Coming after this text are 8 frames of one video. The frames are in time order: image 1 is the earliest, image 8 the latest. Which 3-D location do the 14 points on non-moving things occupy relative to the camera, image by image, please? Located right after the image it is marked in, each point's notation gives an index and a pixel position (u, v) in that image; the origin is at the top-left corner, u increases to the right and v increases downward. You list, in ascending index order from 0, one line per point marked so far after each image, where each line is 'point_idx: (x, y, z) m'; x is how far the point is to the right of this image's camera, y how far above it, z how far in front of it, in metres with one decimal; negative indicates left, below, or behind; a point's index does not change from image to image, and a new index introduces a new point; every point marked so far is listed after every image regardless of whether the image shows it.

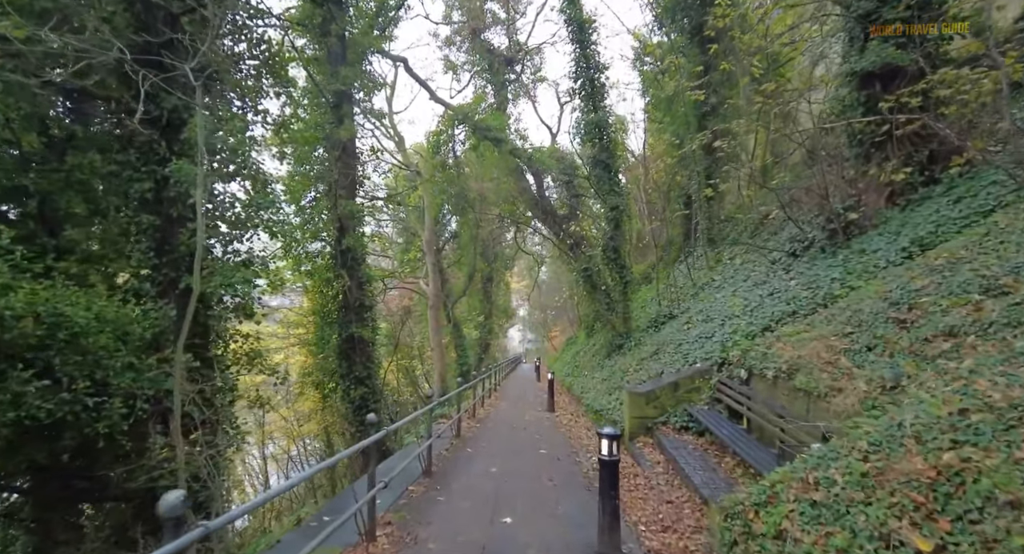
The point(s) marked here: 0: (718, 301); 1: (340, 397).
0: (+4.6, -0.6, +10.8) m
1: (-5.0, -3.4, +13.8) m
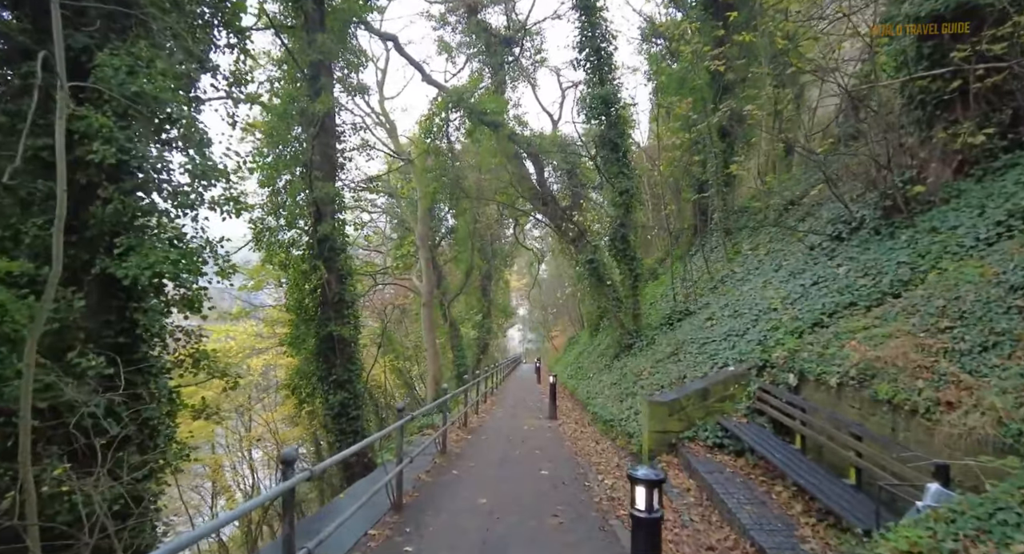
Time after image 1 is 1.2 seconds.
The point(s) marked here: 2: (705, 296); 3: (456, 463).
0: (+4.6, -0.3, +9.5) m
1: (-5.0, -3.2, +12.4) m
2: (+4.8, -0.5, +11.9) m
3: (-0.8, -2.7, +7.1) m
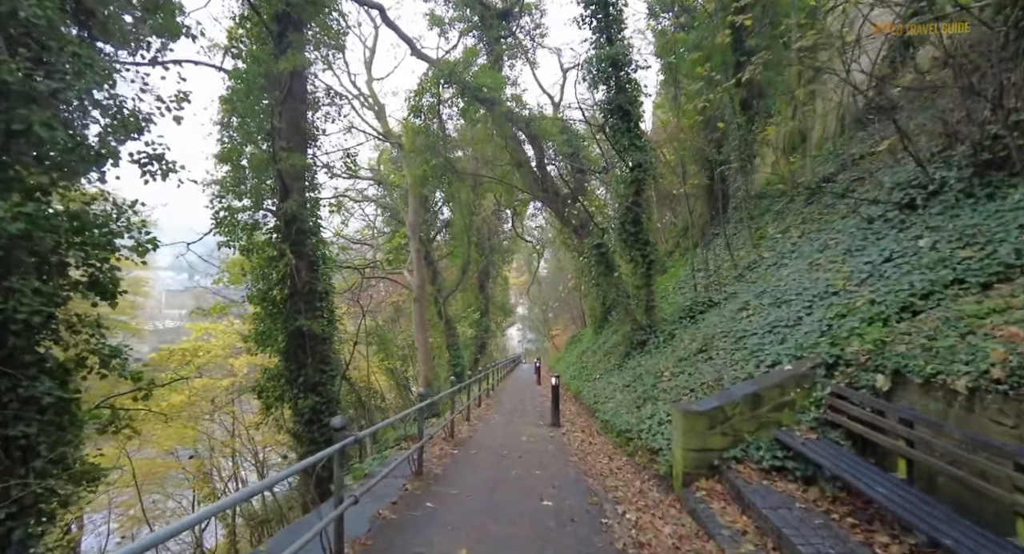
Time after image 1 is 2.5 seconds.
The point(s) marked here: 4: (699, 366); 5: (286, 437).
0: (+4.5, 0.0, +7.9) m
1: (-5.1, -2.9, +10.9) m
2: (+4.7, -0.2, +10.4) m
3: (-0.9, -2.4, +5.5) m
4: (+2.8, -1.3, +7.3) m
5: (-5.3, -3.8, +11.1) m
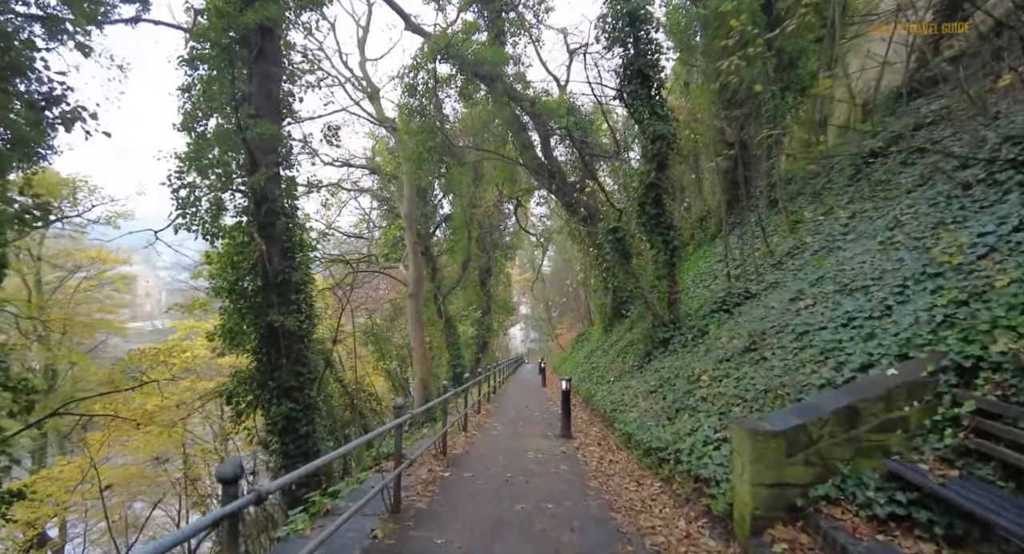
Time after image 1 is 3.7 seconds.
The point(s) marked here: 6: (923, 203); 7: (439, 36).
0: (+4.5, +0.2, +6.5) m
1: (-5.0, -2.7, +9.5) m
2: (+4.8, 0.0, +9.0) m
3: (-0.8, -2.2, +4.1) m
4: (+2.9, -1.1, +5.9) m
5: (-5.2, -3.5, +9.8) m
6: (+5.5, +1.0, +6.5) m
7: (-2.3, +7.6, +15.3) m
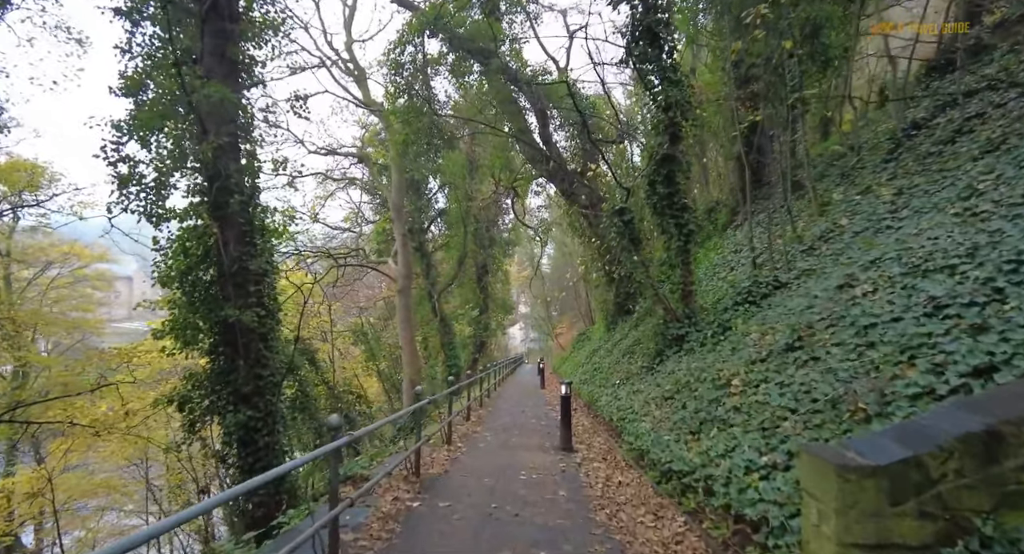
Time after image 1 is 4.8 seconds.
0: (+4.4, +0.4, +5.3) m
1: (-5.2, -2.5, +8.3) m
2: (+4.6, +0.2, +7.8) m
3: (-1.0, -2.0, +2.9) m
4: (+2.8, -0.9, +4.7) m
5: (-5.3, -3.4, +8.5) m
6: (+5.4, +1.2, +5.3) m
7: (-2.4, +7.8, +14.0) m
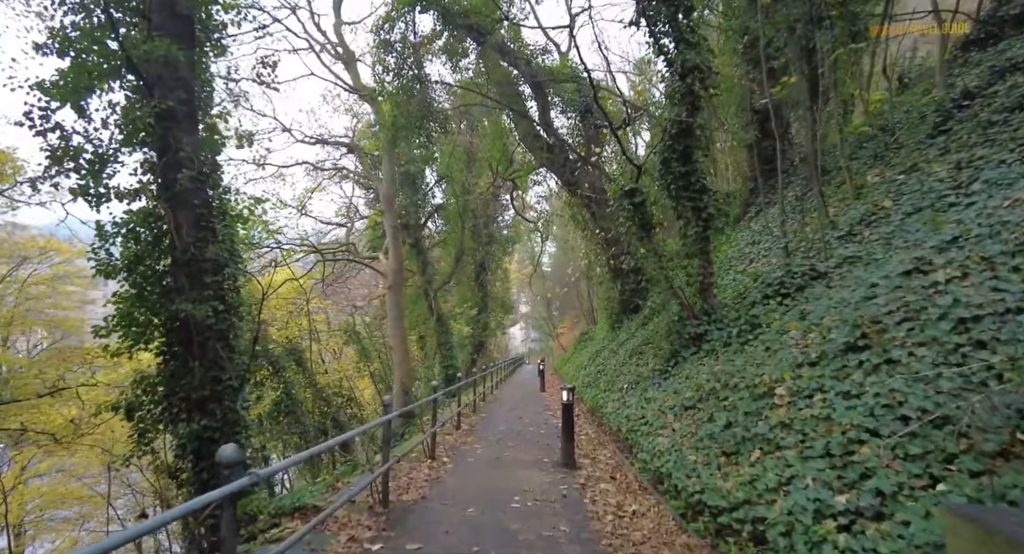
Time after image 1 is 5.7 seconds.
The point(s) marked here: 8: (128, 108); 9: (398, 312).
0: (+4.3, +0.5, +4.2) m
1: (-5.2, -2.4, +7.3) m
2: (+4.5, +0.4, +6.7) m
3: (-1.1, -1.9, +1.9) m
4: (+2.7, -0.8, +3.6) m
5: (-5.4, -3.2, +7.5) m
6: (+5.3, +1.4, +4.2) m
7: (-2.5, +8.0, +13.0) m
8: (-5.4, +2.3, +6.6) m
9: (-4.2, -1.3, +18.0) m
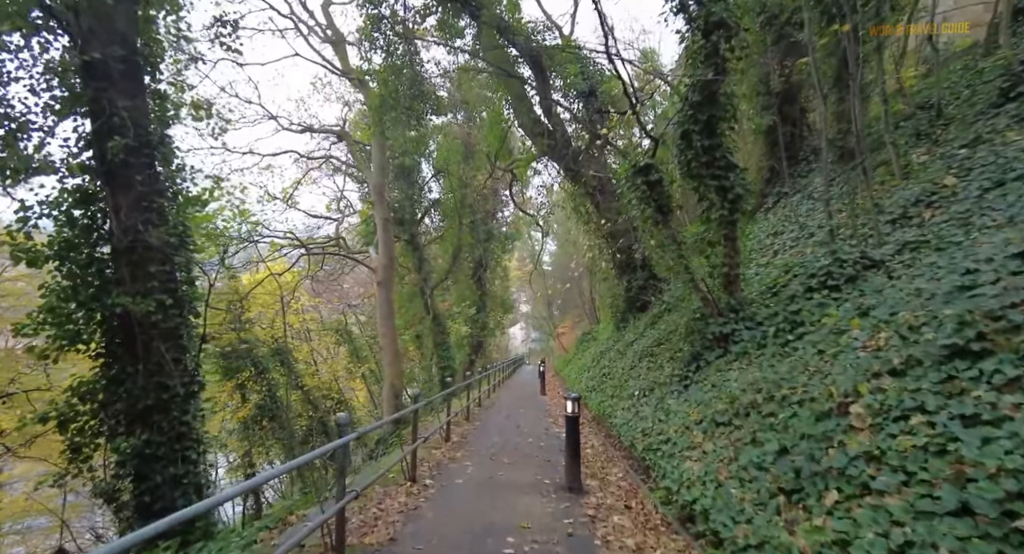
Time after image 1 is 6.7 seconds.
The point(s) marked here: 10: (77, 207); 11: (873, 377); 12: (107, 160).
0: (+4.2, +0.7, +3.1) m
1: (-5.3, -2.2, +6.2) m
2: (+4.5, +0.5, +5.6) m
3: (-1.2, -1.7, +0.8) m
4: (+2.6, -0.6, +2.5) m
5: (-5.5, -3.1, +6.5) m
6: (+5.2, +1.5, +3.1) m
7: (-2.5, +8.1, +11.9) m
8: (-5.4, +2.5, +5.6) m
9: (-4.3, -1.2, +16.9) m
10: (-5.6, +0.9, +6.1) m
11: (+2.6, -0.7, +3.5) m
12: (-5.1, +1.5, +6.0) m
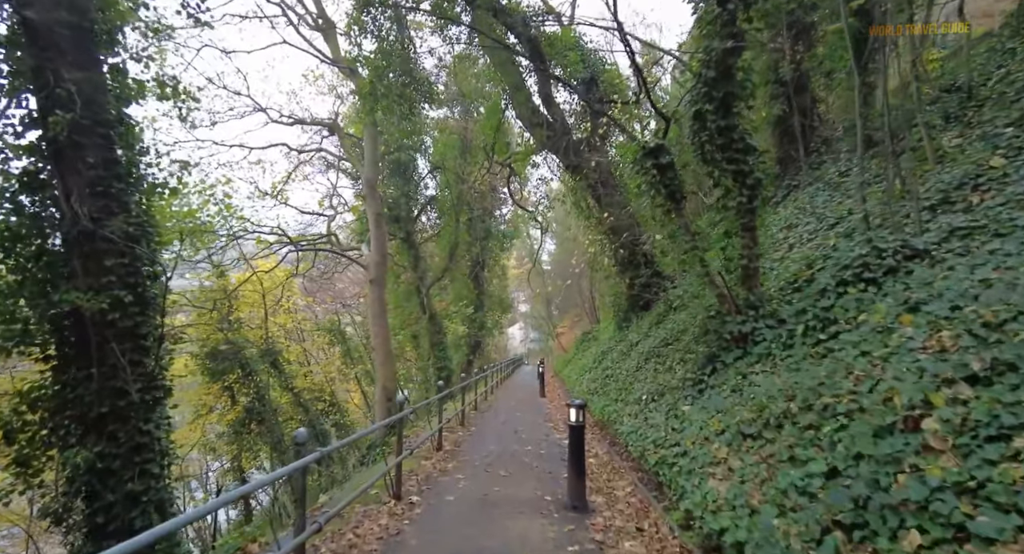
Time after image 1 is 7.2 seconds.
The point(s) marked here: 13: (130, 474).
0: (+4.2, +0.8, +2.5) m
1: (-5.3, -2.1, +5.6) m
2: (+4.4, +0.6, +5.0) m
3: (-1.2, -1.7, +0.2) m
4: (+2.6, -0.5, +1.9) m
5: (-5.5, -3.0, +5.8) m
6: (+5.2, +1.6, +2.5) m
7: (-2.6, +8.2, +11.3) m
8: (-5.4, +2.5, +5.0) m
9: (-4.3, -1.1, +16.3) m
10: (-5.6, +1.0, +5.5) m
11: (+2.6, -0.6, +2.9) m
12: (-5.2, +1.6, +5.4) m
13: (-4.4, -2.3, +5.6) m
